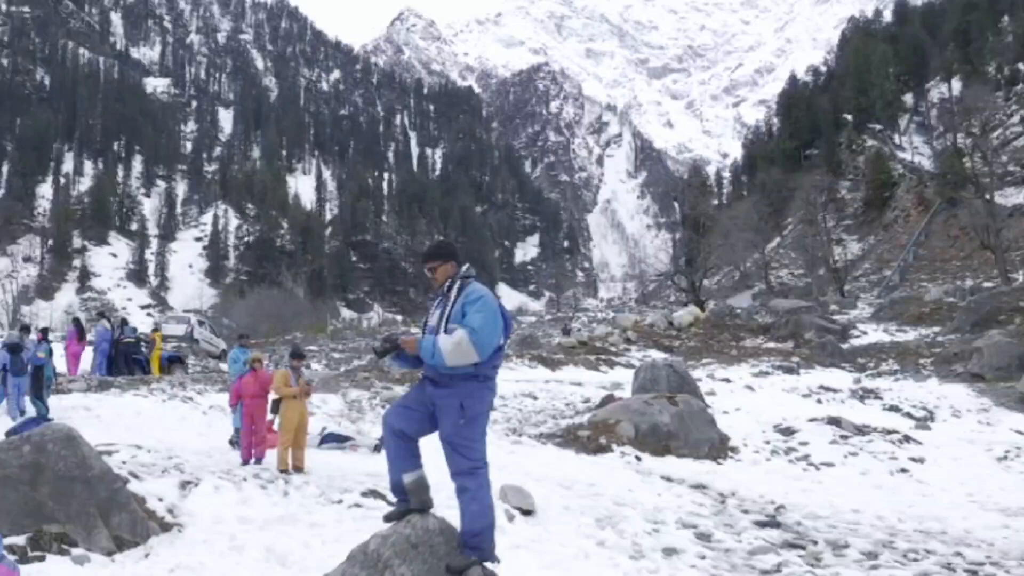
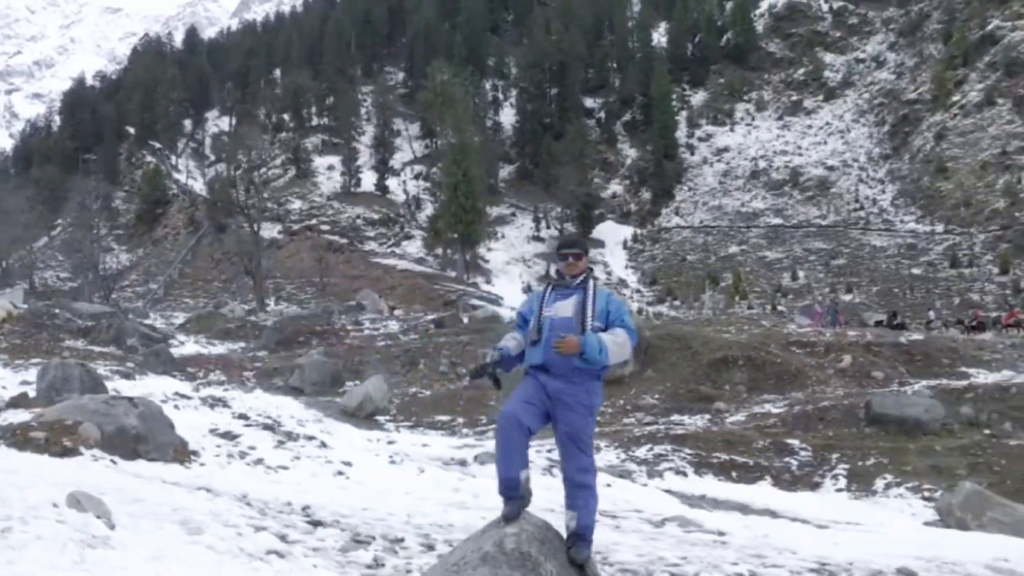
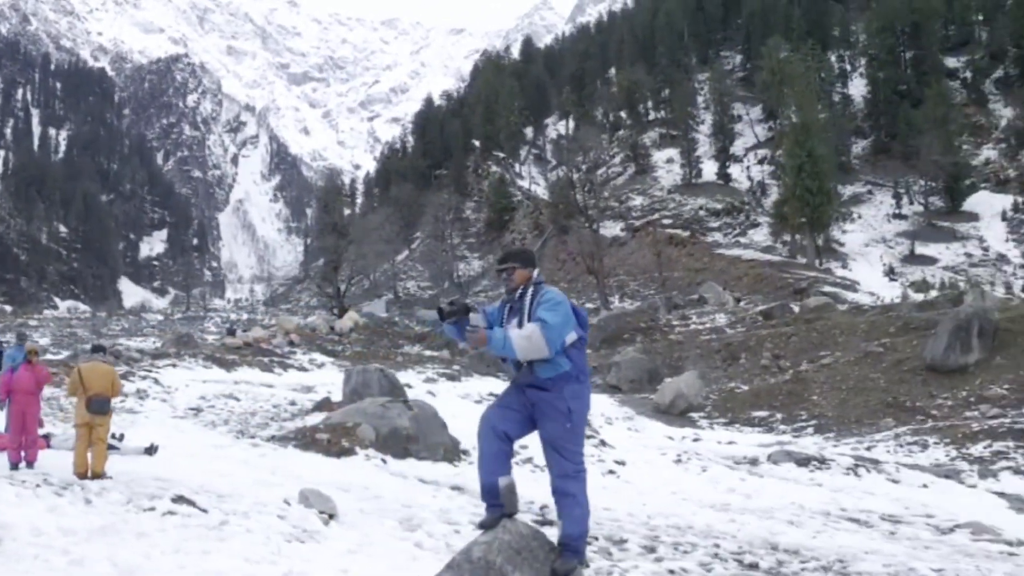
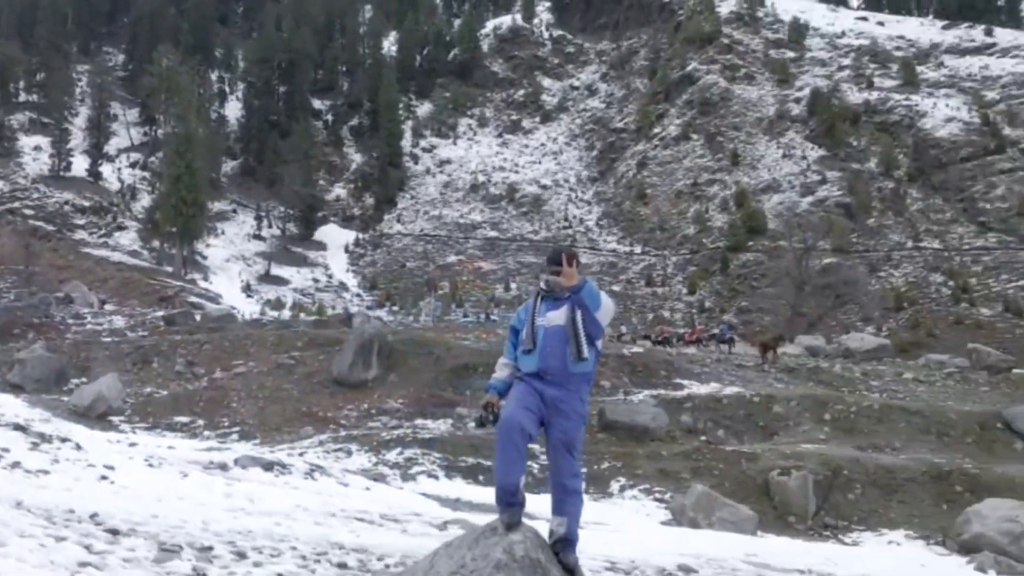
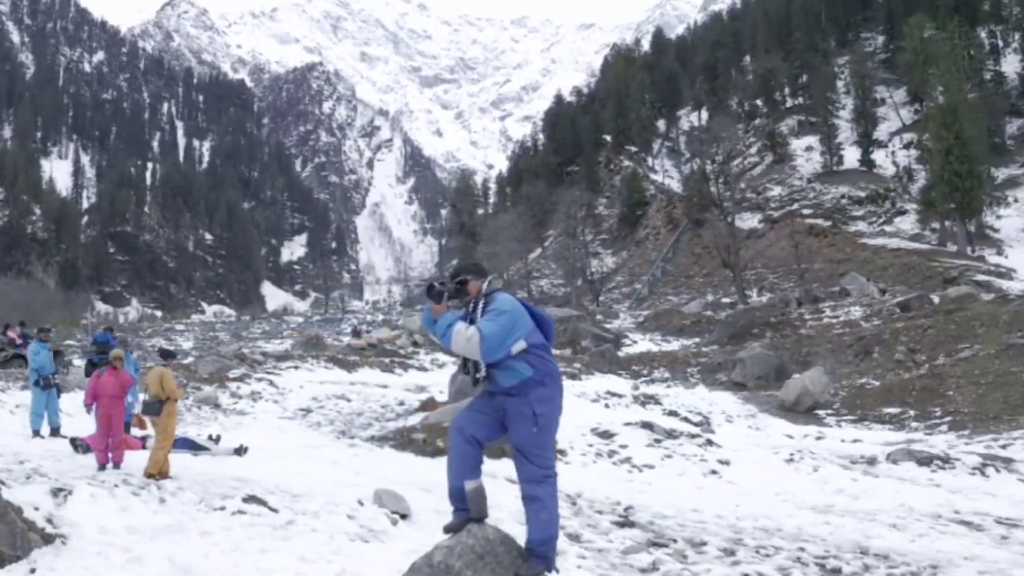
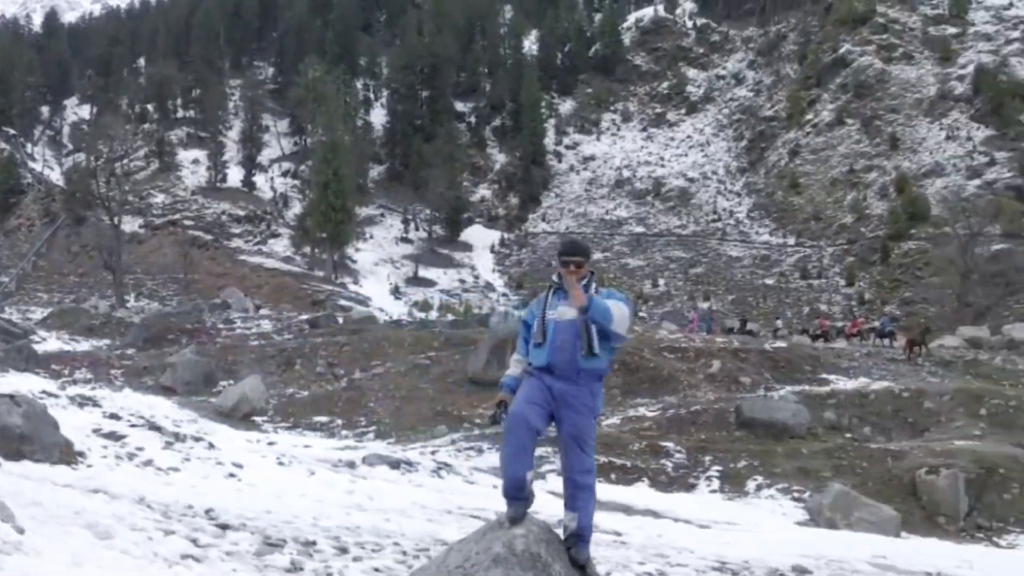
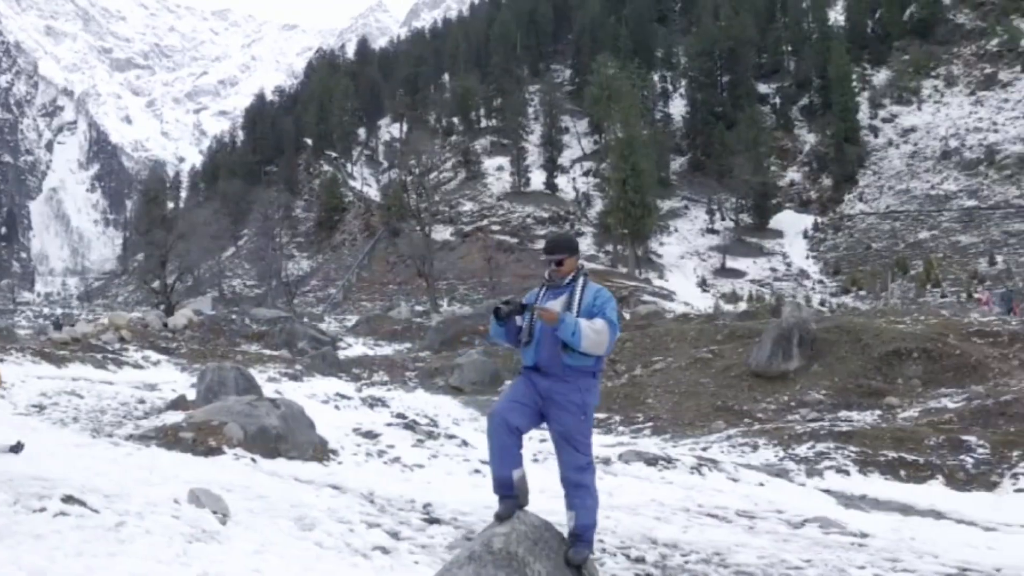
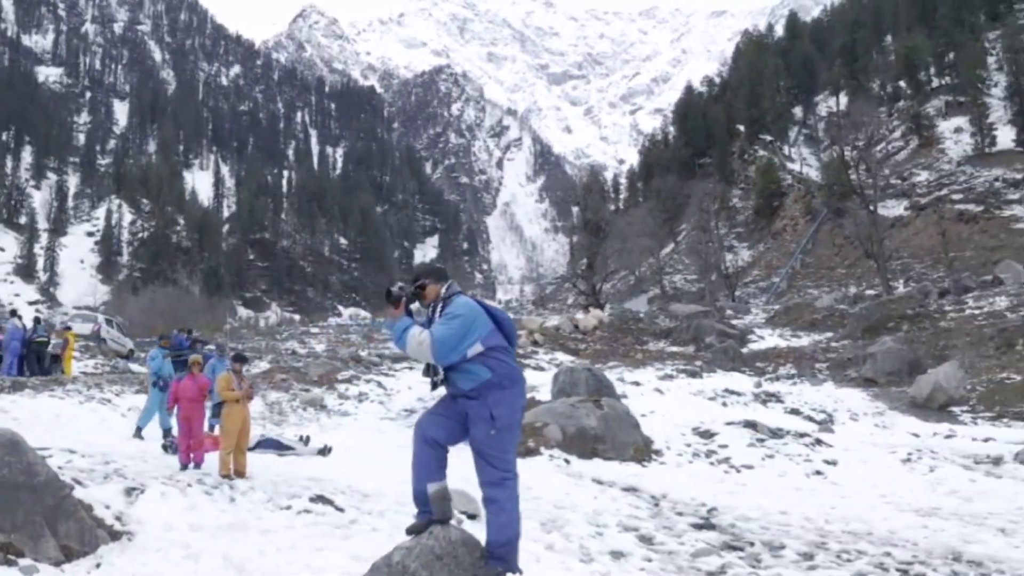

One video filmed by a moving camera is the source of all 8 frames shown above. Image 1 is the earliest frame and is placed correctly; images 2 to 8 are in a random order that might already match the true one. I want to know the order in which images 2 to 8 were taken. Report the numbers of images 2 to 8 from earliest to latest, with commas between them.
8, 5, 3, 7, 2, 6, 4
